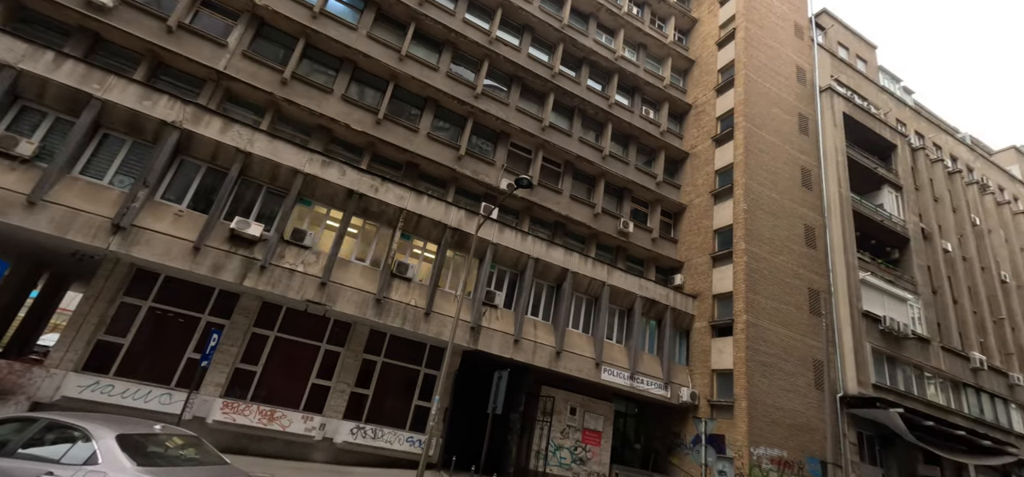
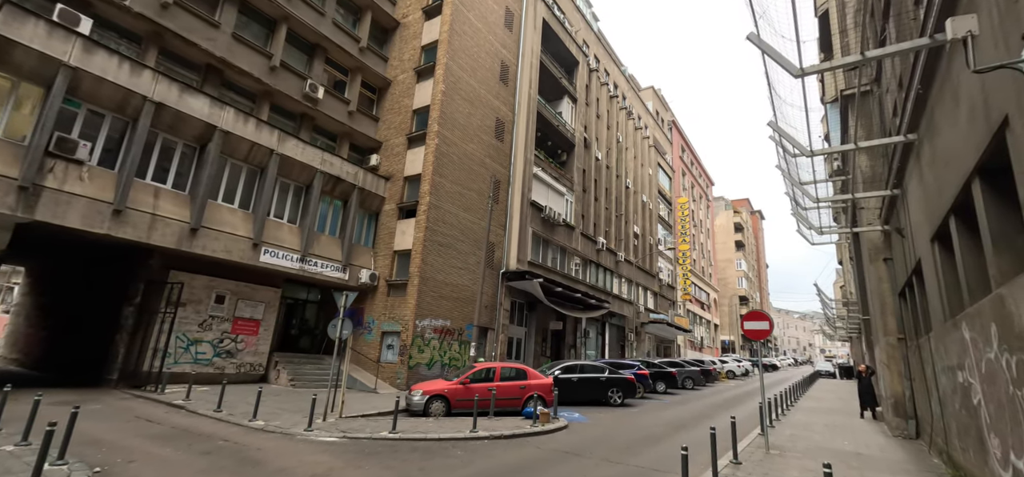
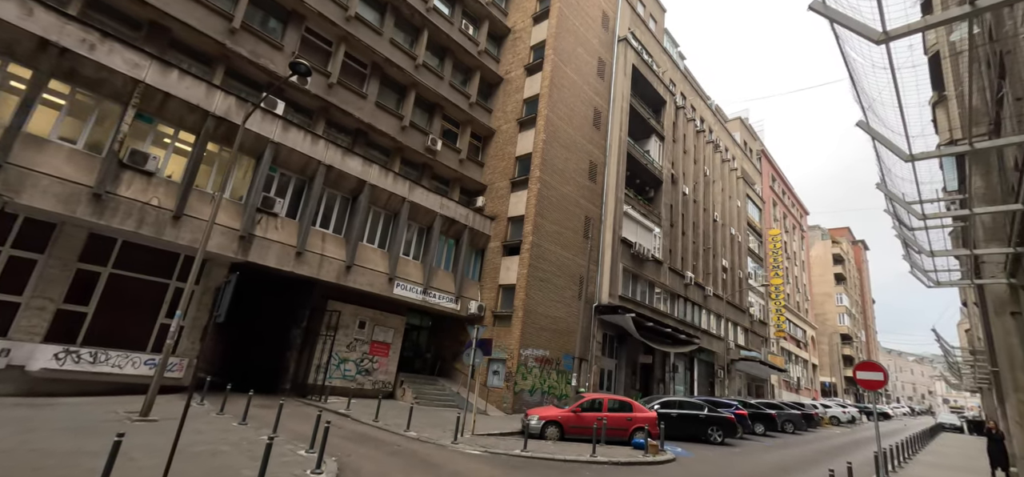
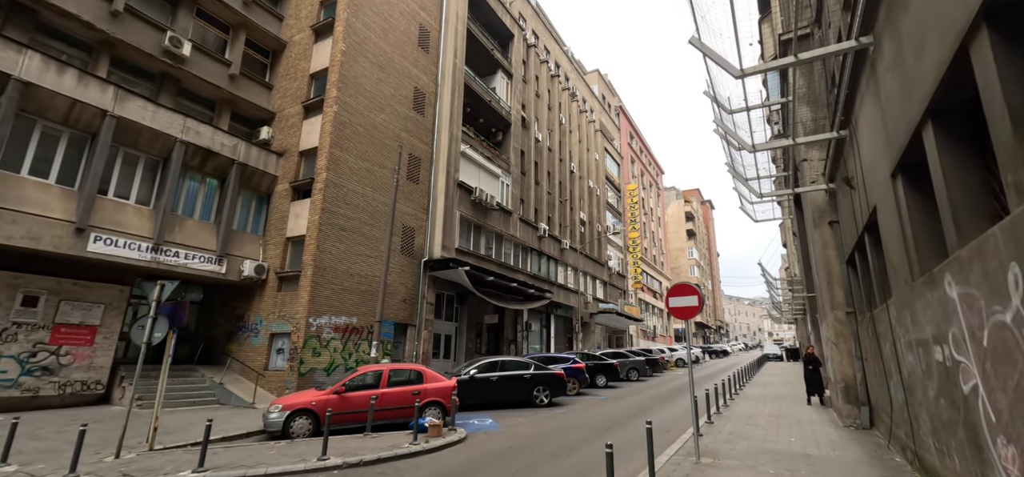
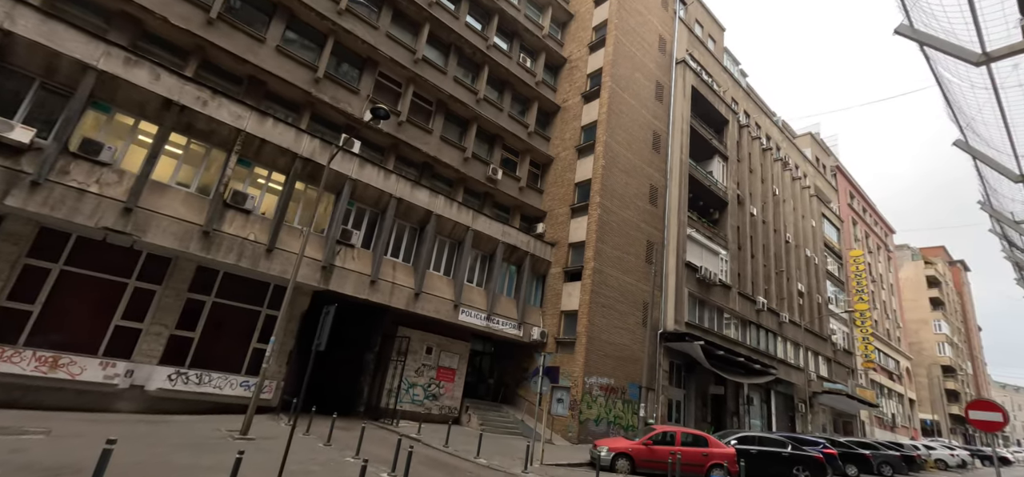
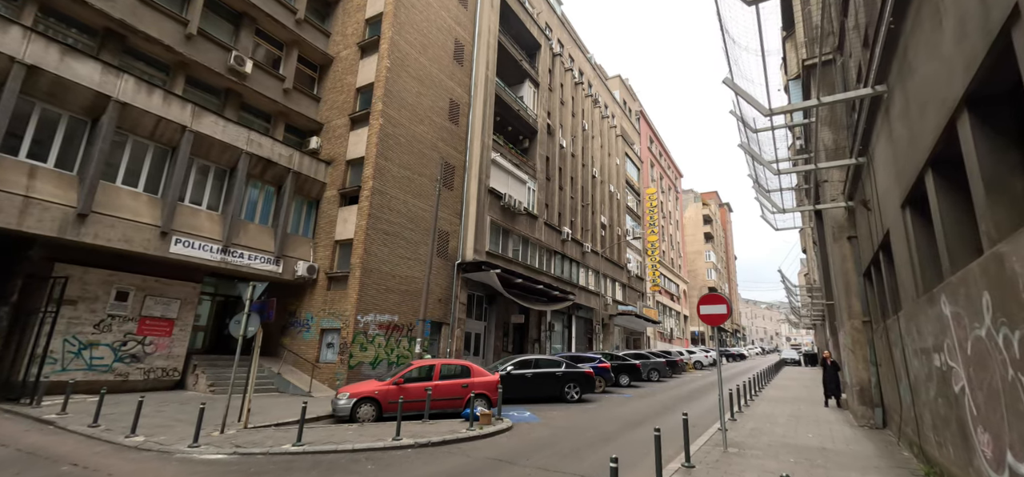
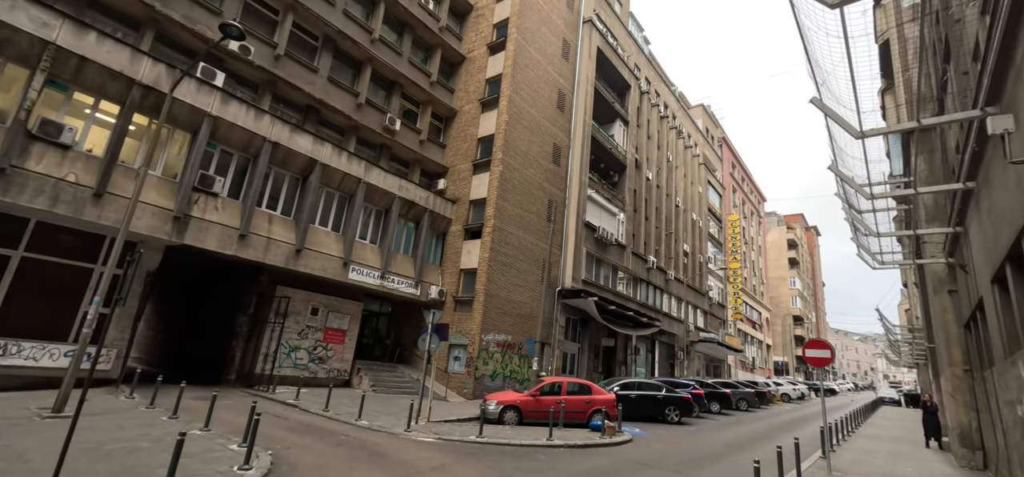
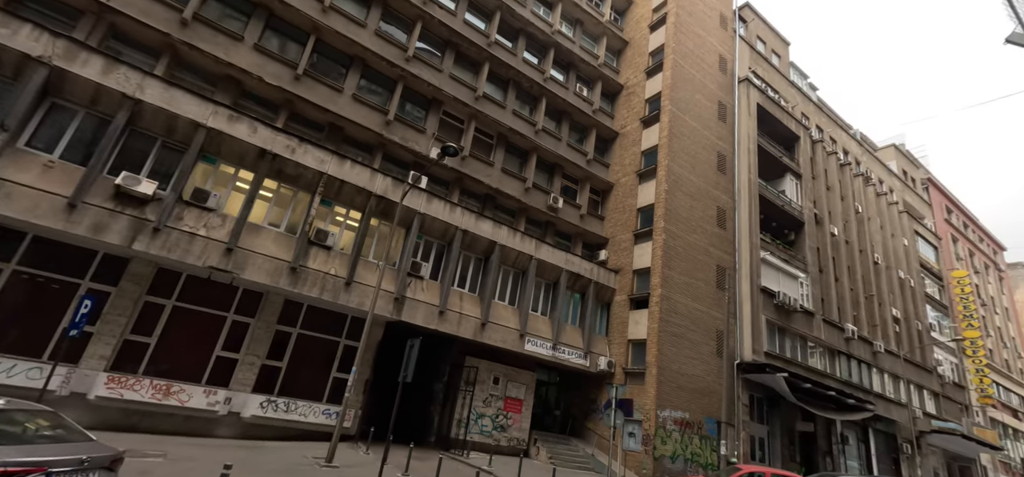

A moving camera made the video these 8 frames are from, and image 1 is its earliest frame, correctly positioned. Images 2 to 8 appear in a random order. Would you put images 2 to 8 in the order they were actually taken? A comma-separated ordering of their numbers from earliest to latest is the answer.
8, 5, 3, 7, 2, 6, 4
